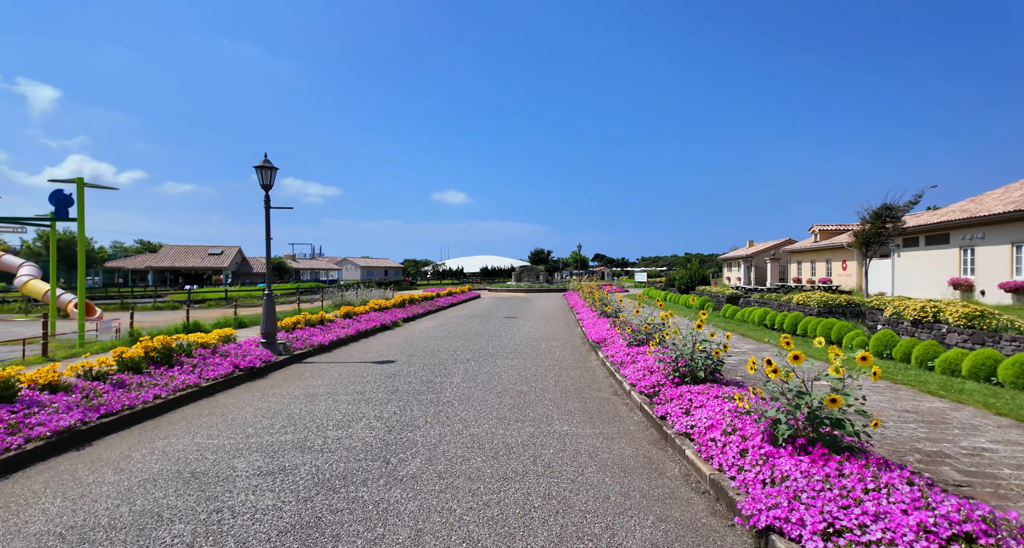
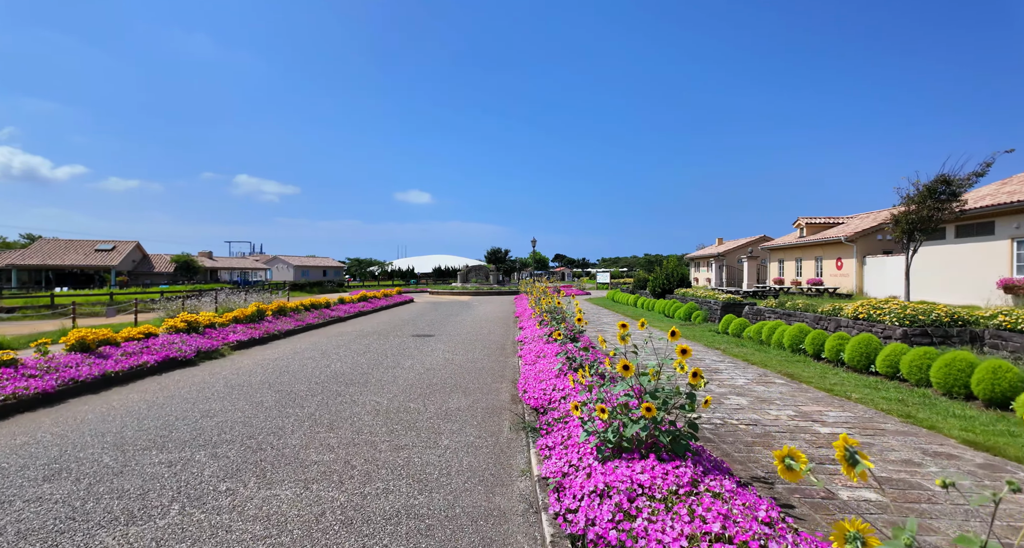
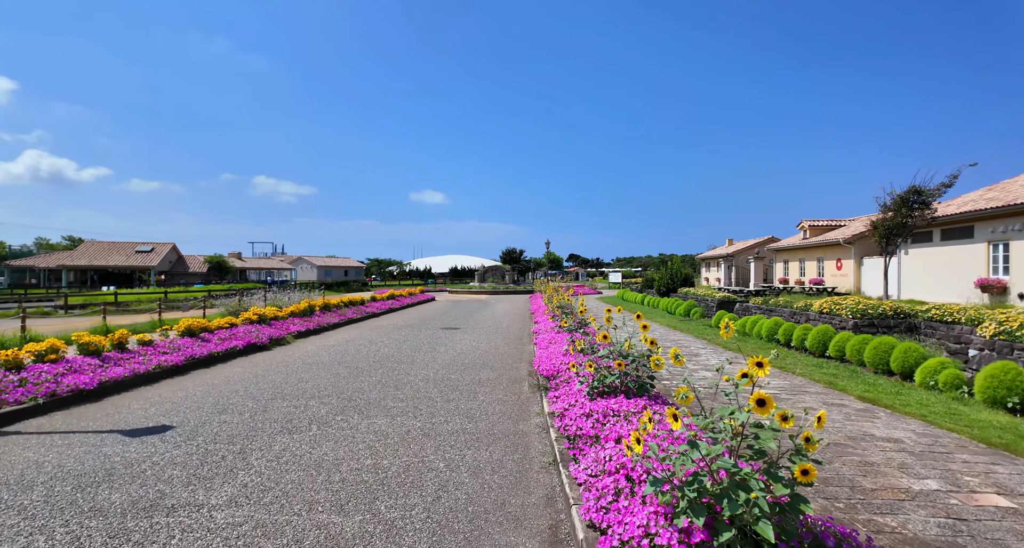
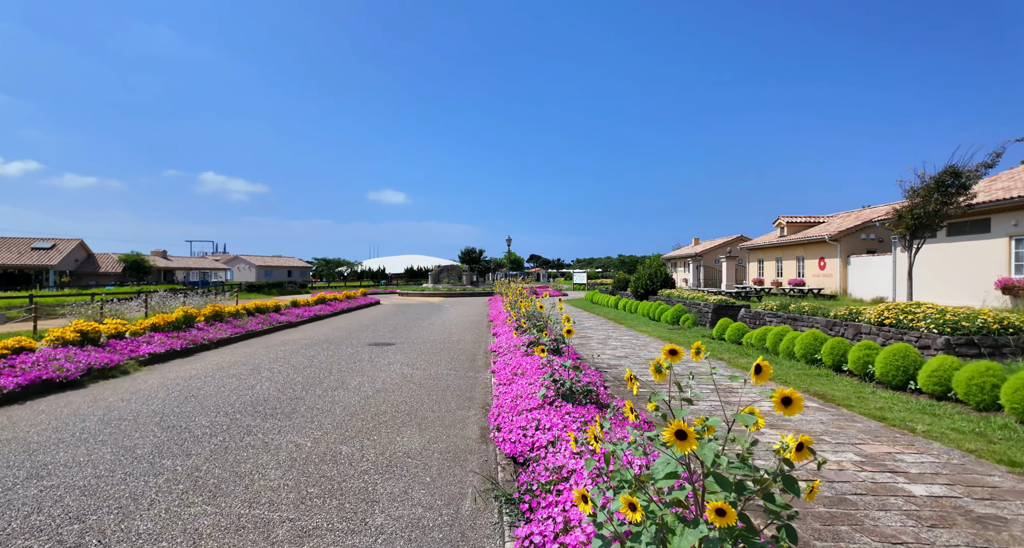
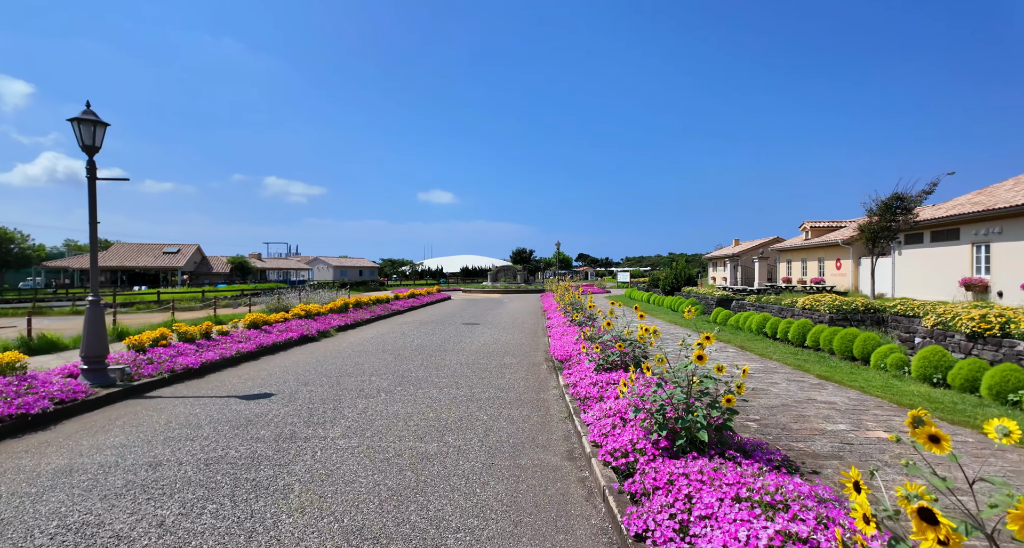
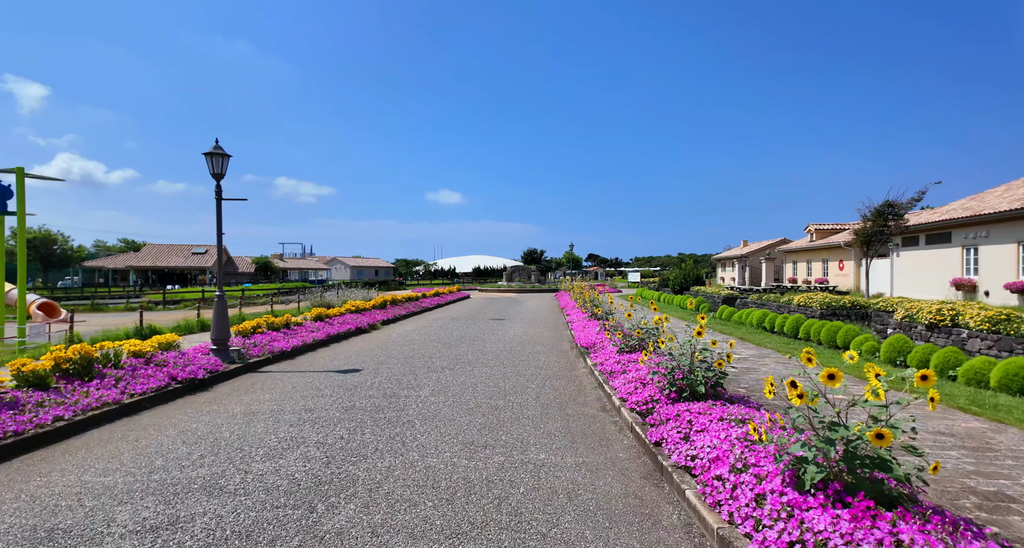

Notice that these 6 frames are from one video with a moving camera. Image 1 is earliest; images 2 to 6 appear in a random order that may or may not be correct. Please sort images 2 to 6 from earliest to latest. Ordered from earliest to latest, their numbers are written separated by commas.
6, 5, 3, 2, 4
